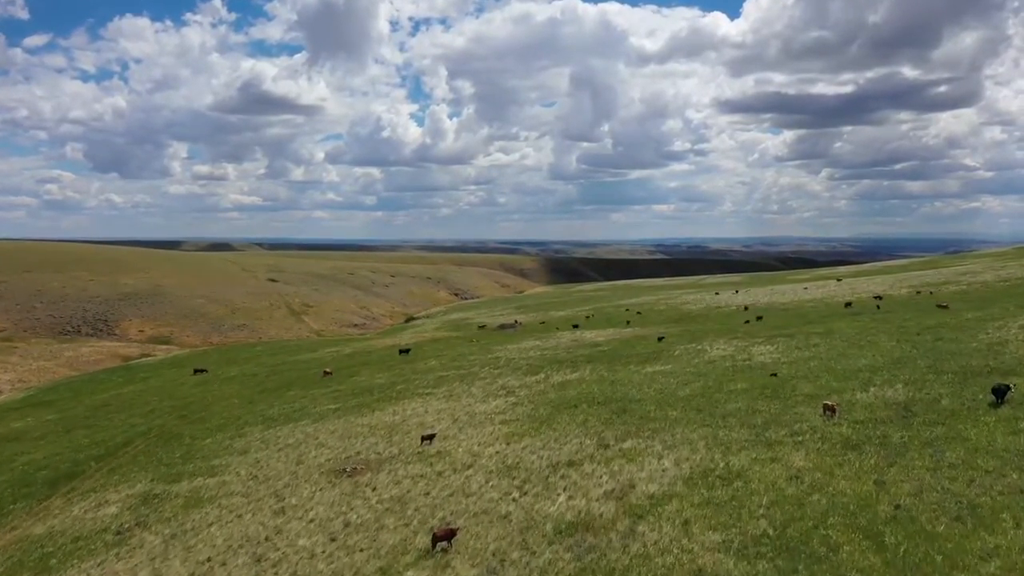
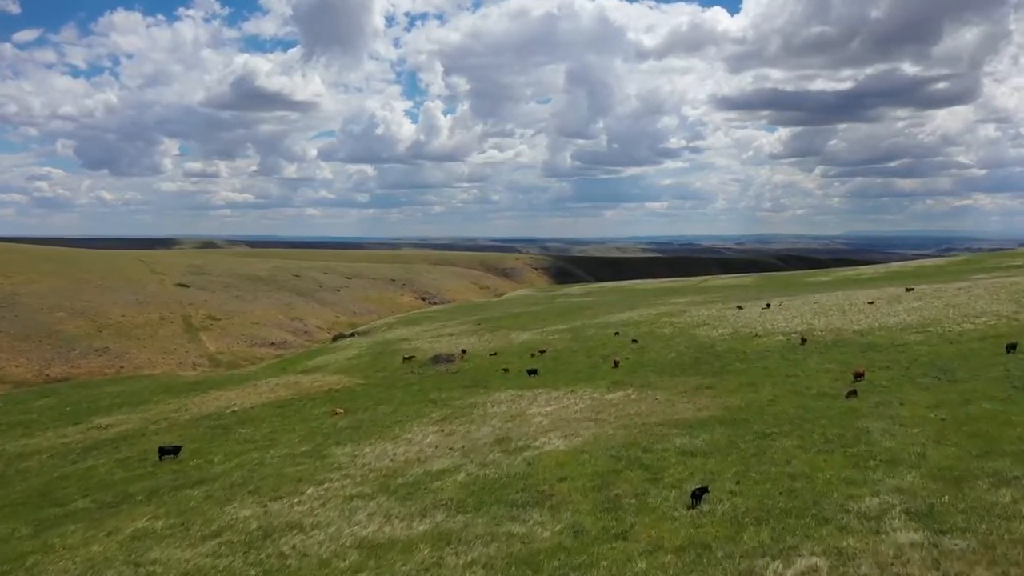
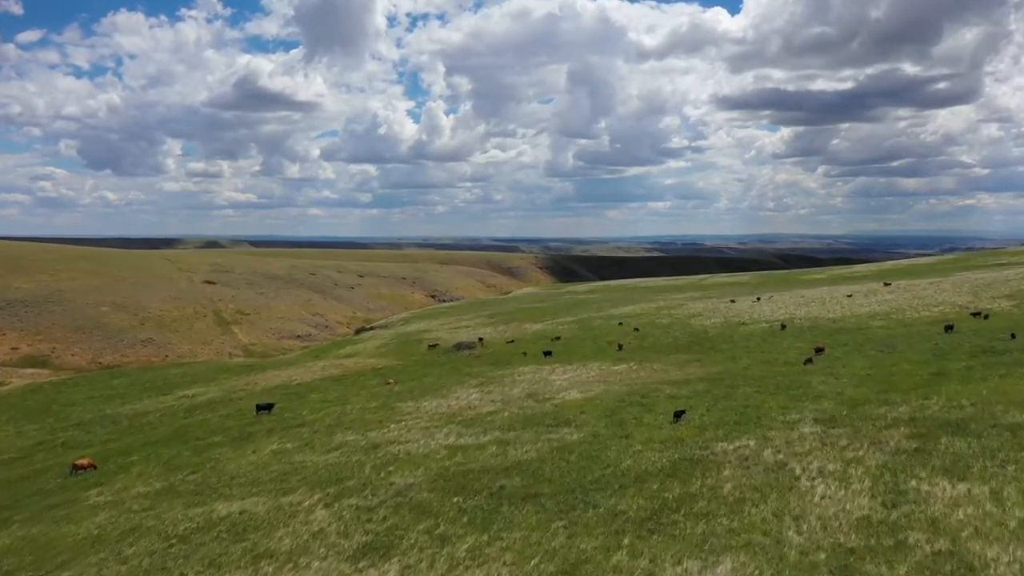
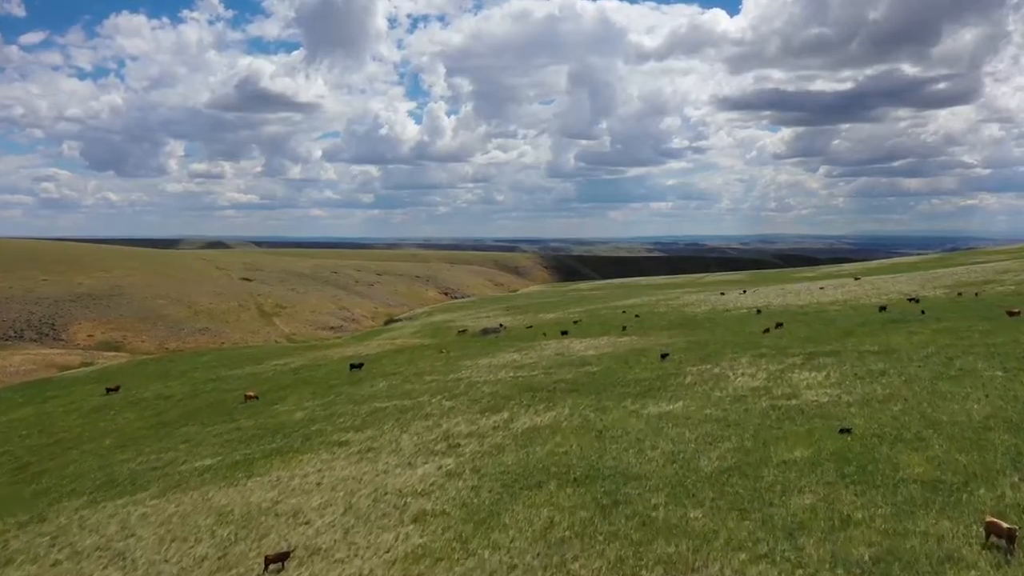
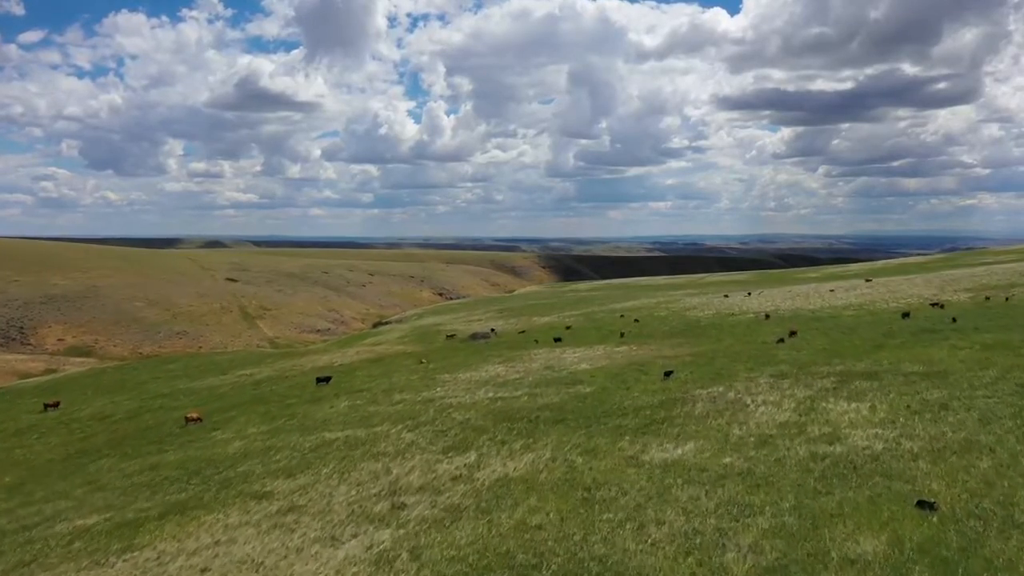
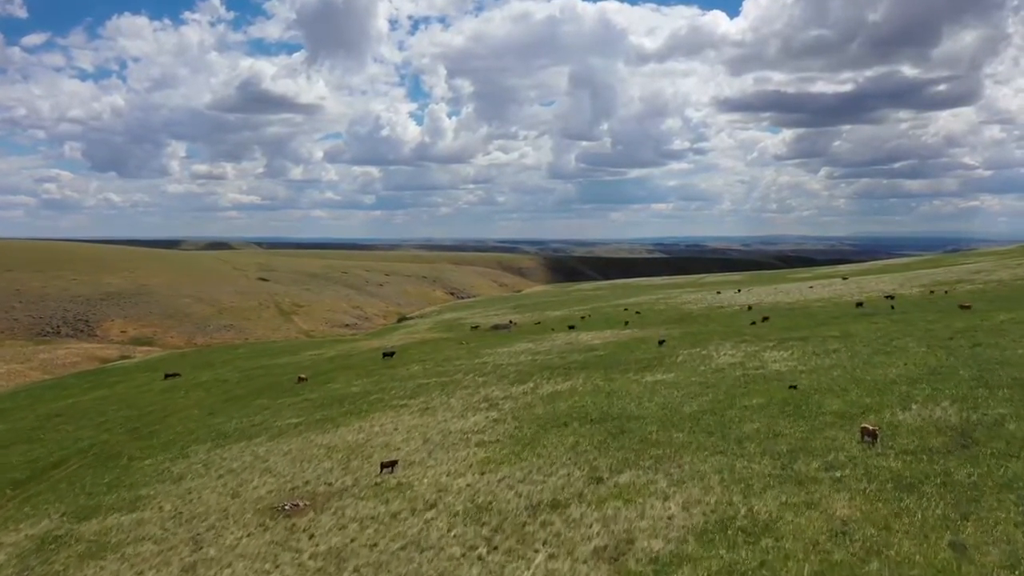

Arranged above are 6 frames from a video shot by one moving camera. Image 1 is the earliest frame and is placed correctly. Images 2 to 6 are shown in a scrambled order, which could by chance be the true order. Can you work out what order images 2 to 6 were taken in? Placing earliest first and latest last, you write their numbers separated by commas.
6, 4, 5, 3, 2
